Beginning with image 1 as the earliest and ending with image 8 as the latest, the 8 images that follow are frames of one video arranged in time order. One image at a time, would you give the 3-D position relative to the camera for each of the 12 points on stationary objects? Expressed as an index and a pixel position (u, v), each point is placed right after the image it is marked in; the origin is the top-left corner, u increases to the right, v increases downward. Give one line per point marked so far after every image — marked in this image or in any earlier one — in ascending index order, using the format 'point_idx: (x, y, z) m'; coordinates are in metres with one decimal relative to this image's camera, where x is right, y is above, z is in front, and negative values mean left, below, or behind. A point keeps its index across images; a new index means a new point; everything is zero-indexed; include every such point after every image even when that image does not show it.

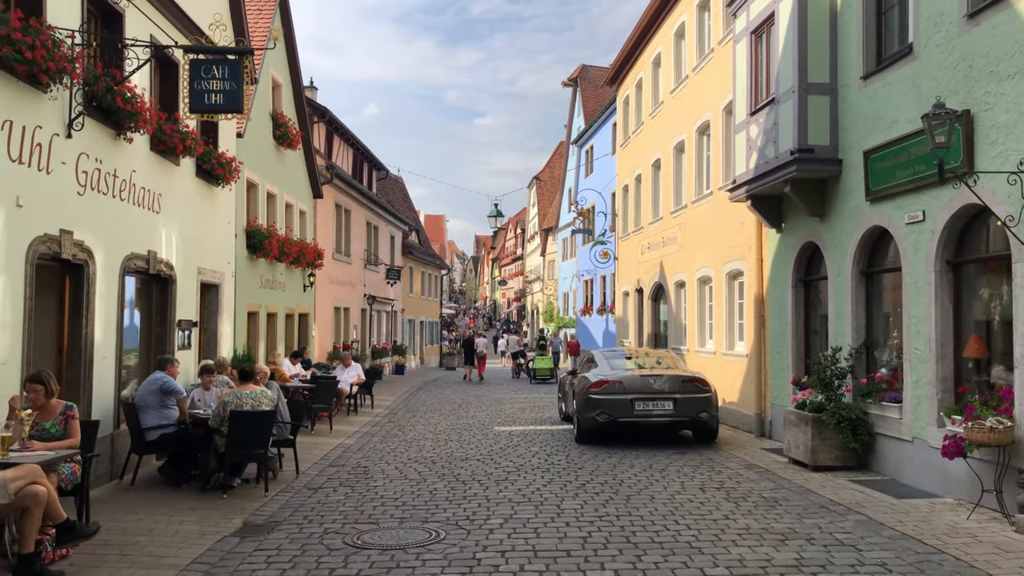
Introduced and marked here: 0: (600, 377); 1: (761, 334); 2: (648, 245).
0: (+1.2, -1.3, +11.9) m
1: (+3.7, -0.7, +12.5) m
2: (+3.1, +1.0, +19.7) m
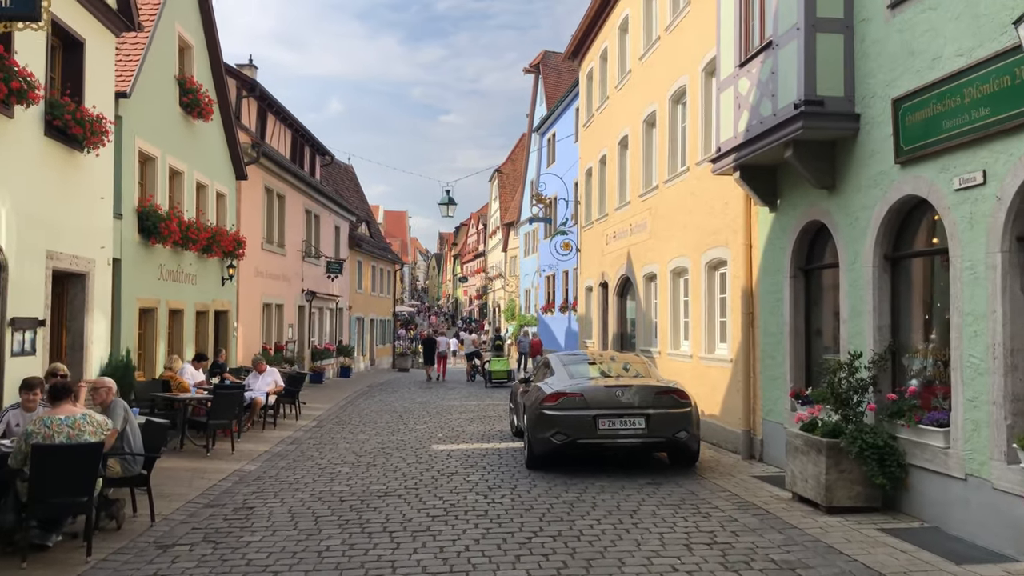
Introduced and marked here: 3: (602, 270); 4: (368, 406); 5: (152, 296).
0: (+0.5, -1.2, +9.7) m
1: (+2.9, -0.6, +10.4) m
2: (+2.1, +1.1, +17.5) m
3: (+2.0, +0.4, +18.5) m
4: (-3.3, -2.7, +19.6) m
5: (-5.7, -0.2, +13.6) m
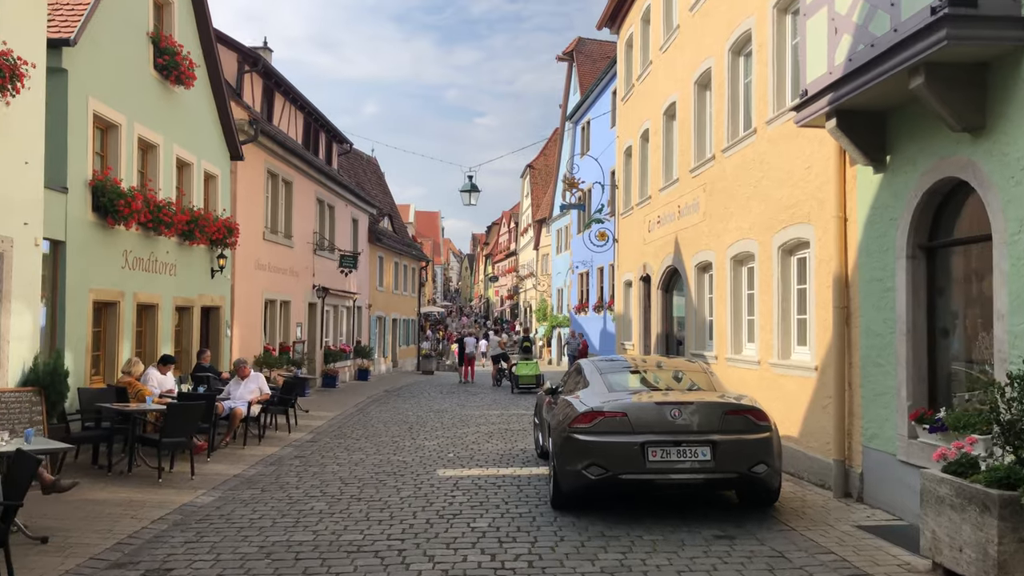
0: (+0.7, -1.0, +7.3) m
1: (+3.1, -0.5, +8.0) m
2: (+2.6, +1.2, +15.1) m
3: (+2.5, +0.5, +16.1) m
4: (-2.7, -2.6, +17.4) m
5: (-5.4, 0.0, +11.5) m
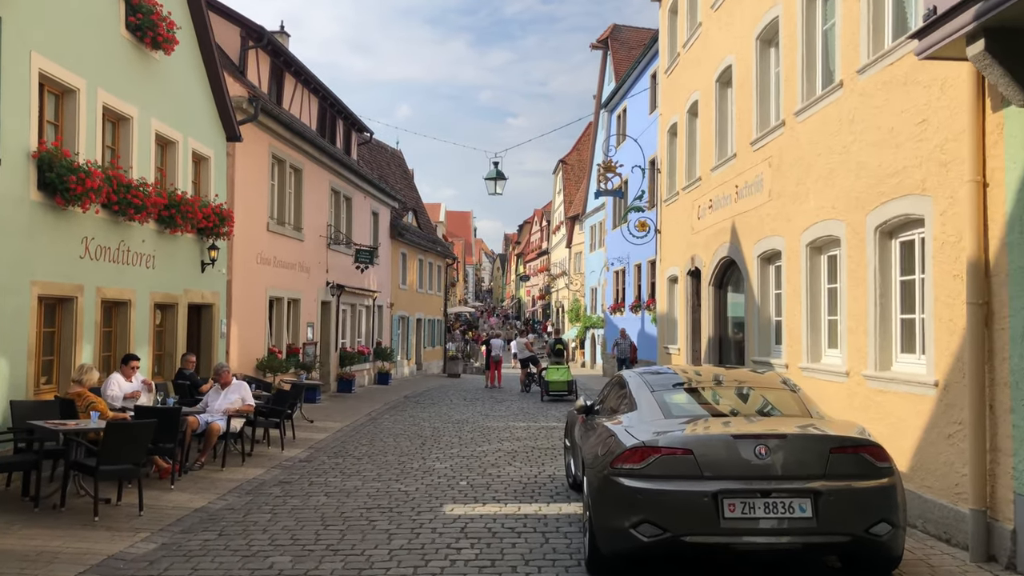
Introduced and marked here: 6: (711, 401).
0: (+0.8, -1.0, +5.4) m
1: (+3.3, -0.4, +5.9) m
2: (+3.0, +1.3, +13.1) m
3: (+3.0, +0.5, +14.1) m
4: (-2.2, -2.5, +15.5) m
5: (-5.1, +0.1, +9.7) m
6: (+1.4, -0.8, +6.2) m
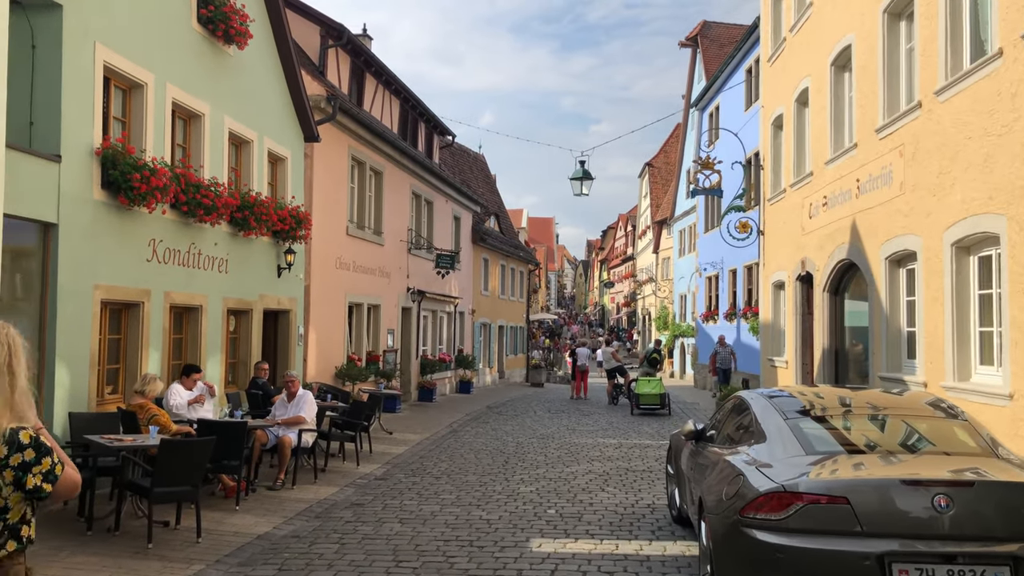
0: (+1.4, -1.0, +4.3) m
1: (+3.9, -0.4, +4.6) m
2: (+4.3, +1.2, +11.8) m
3: (+4.3, +0.4, +12.8) m
4: (-0.7, -2.6, +14.7) m
5: (-4.1, 0.0, +9.2) m
6: (+2.0, -0.8, +5.1) m
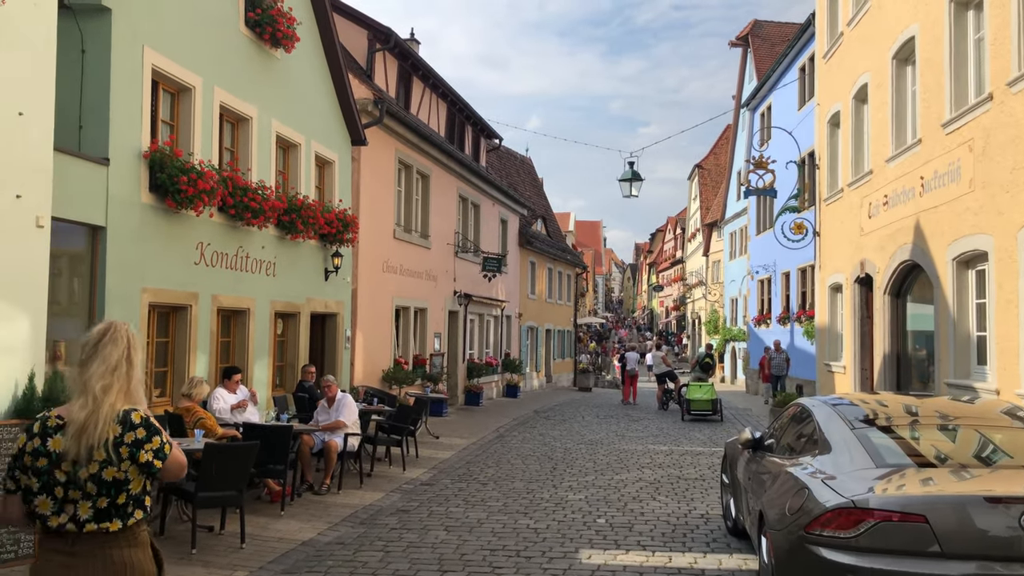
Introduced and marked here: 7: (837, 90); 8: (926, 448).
0: (+1.6, -1.0, +4.0) m
1: (+4.1, -0.4, +4.2) m
2: (+4.9, +1.2, +11.3) m
3: (+5.0, +0.4, +12.3) m
4: (+0.1, -2.6, +14.5) m
5: (-3.6, 0.0, +9.2) m
6: (+2.3, -0.8, +4.8) m
7: (+5.3, +3.2, +13.8) m
8: (+2.3, -0.9, +4.6) m
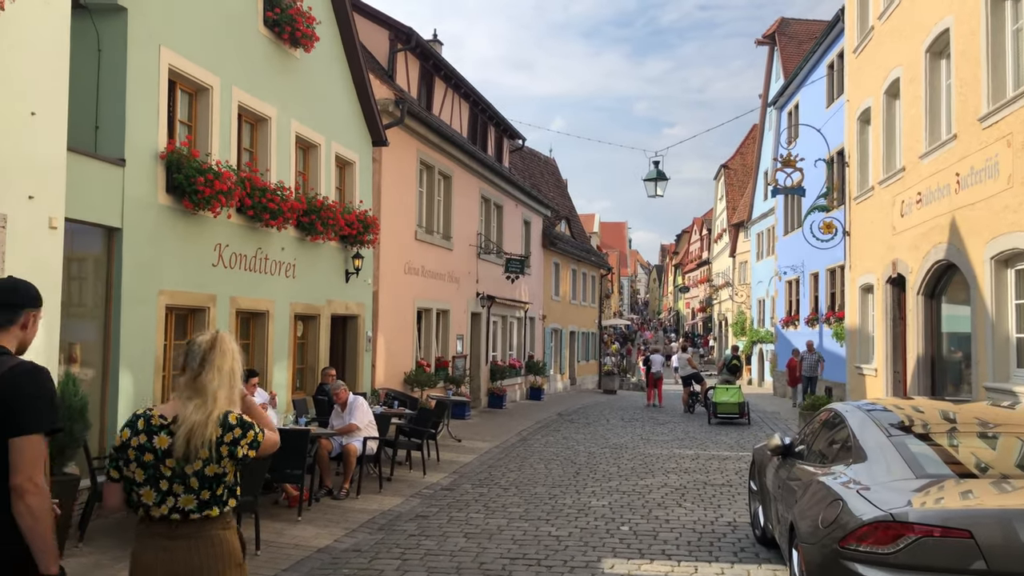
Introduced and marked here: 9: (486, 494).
0: (+1.7, -1.0, +3.8) m
1: (+4.2, -0.4, +3.9) m
2: (+5.2, +1.2, +11.0) m
3: (+5.3, +0.4, +12.0) m
4: (+0.5, -2.7, +14.3) m
5: (-3.4, 0.0, +9.2) m
6: (+2.4, -0.8, +4.5) m
7: (+5.6, +3.2, +13.5) m
8: (+2.4, -0.9, +4.4) m
9: (-0.3, -2.4, +9.7) m
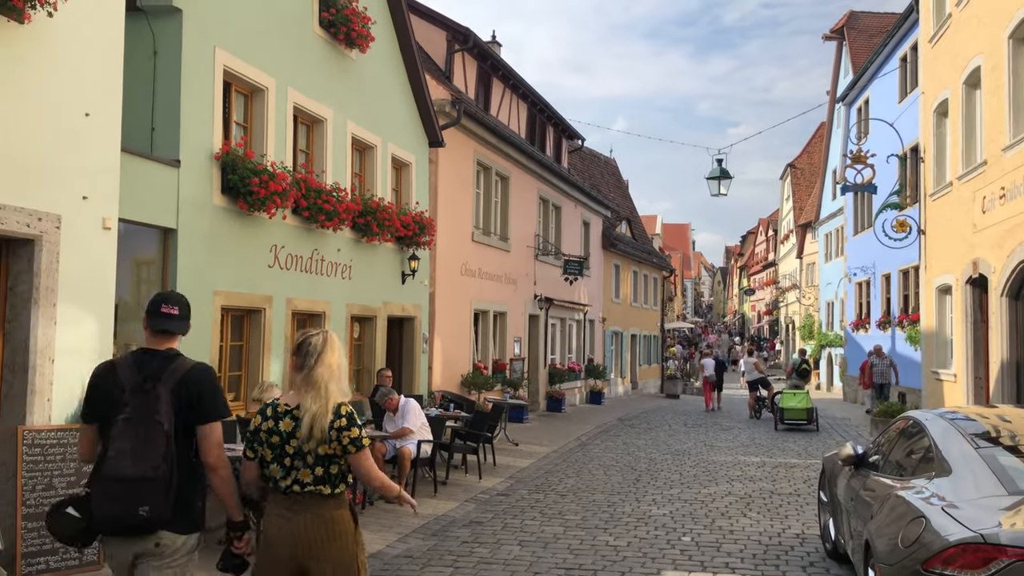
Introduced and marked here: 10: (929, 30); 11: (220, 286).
0: (+1.9, -1.0, +3.4) m
1: (+4.4, -0.4, +3.3) m
2: (+5.9, +1.2, +10.3) m
3: (+6.1, +0.4, +11.3) m
4: (+1.5, -2.7, +14.0) m
5: (-2.8, -0.1, +9.1) m
6: (+2.6, -0.8, +4.1) m
7: (+6.5, +3.2, +12.8) m
8: (+2.6, -0.9, +4.0) m
9: (+0.3, -2.4, +9.5) m
10: (+6.7, +4.2, +13.7) m
11: (-2.9, 0.0, +8.5) m
